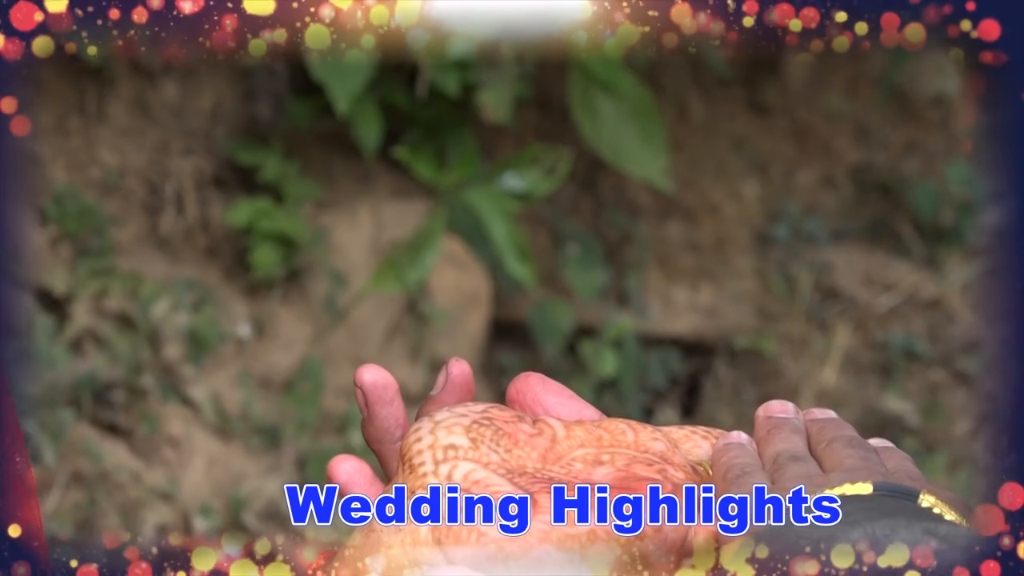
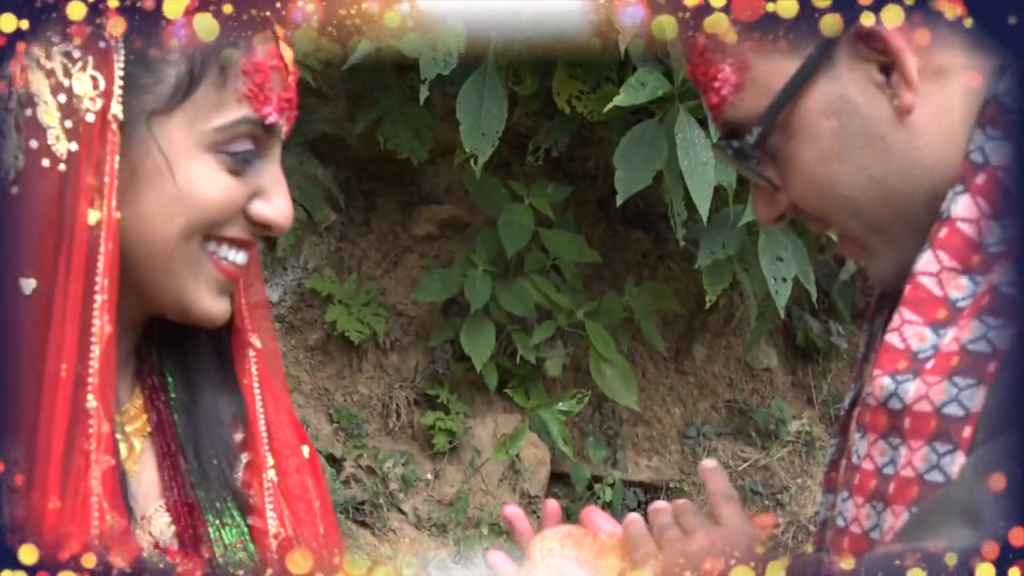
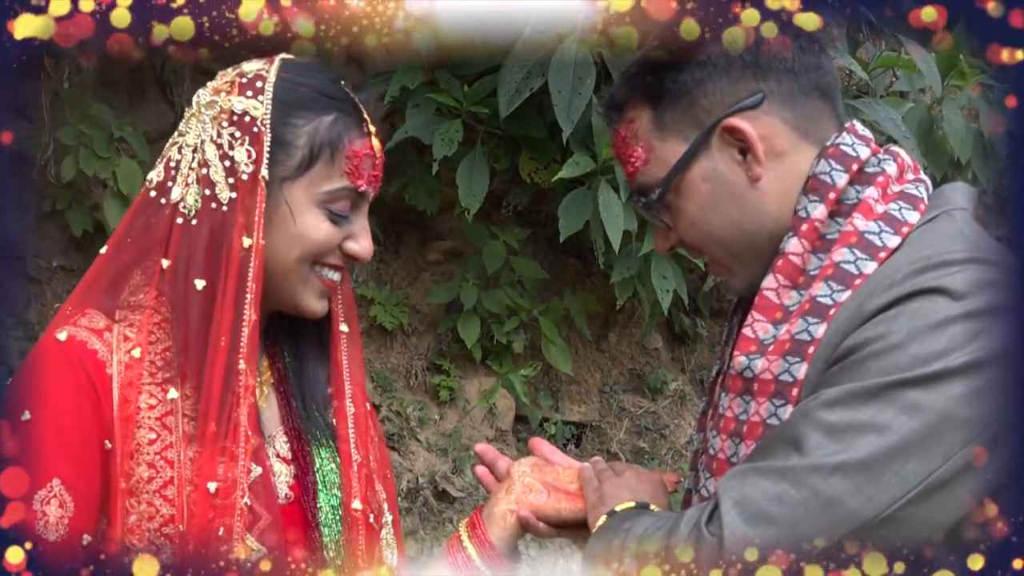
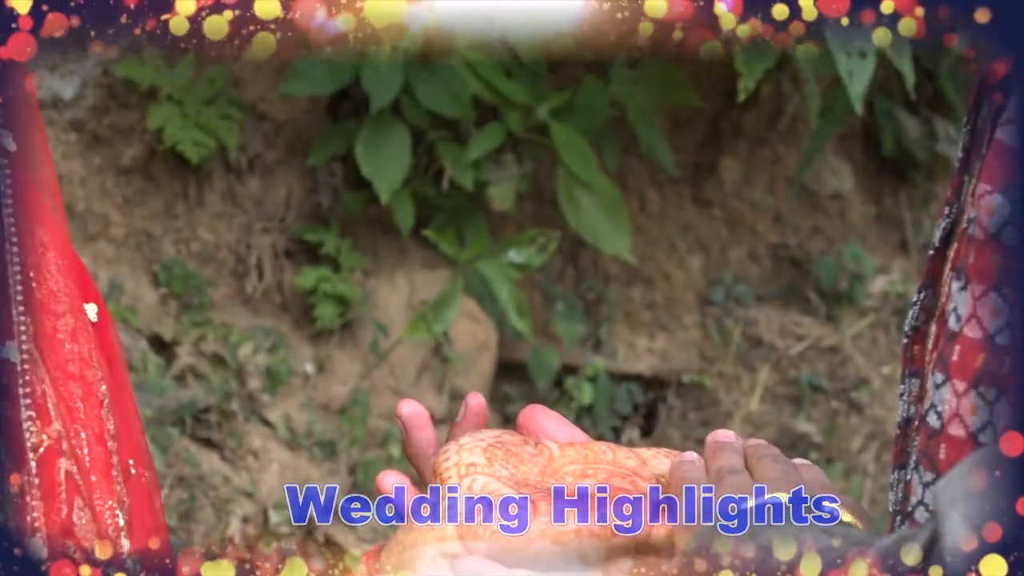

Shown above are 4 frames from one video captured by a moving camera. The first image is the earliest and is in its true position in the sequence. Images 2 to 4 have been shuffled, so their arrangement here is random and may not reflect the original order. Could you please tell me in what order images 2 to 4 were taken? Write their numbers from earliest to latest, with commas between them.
4, 2, 3
